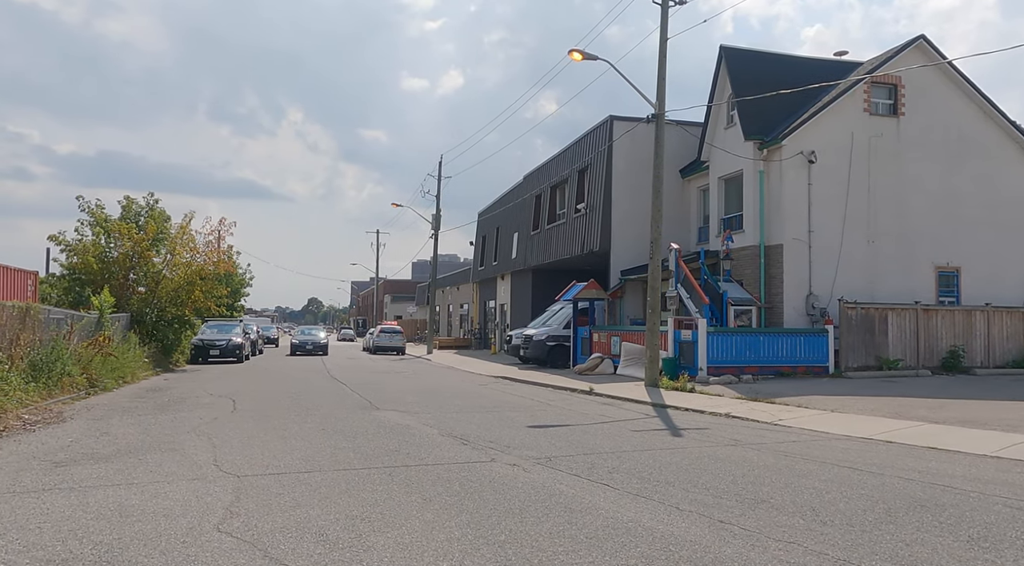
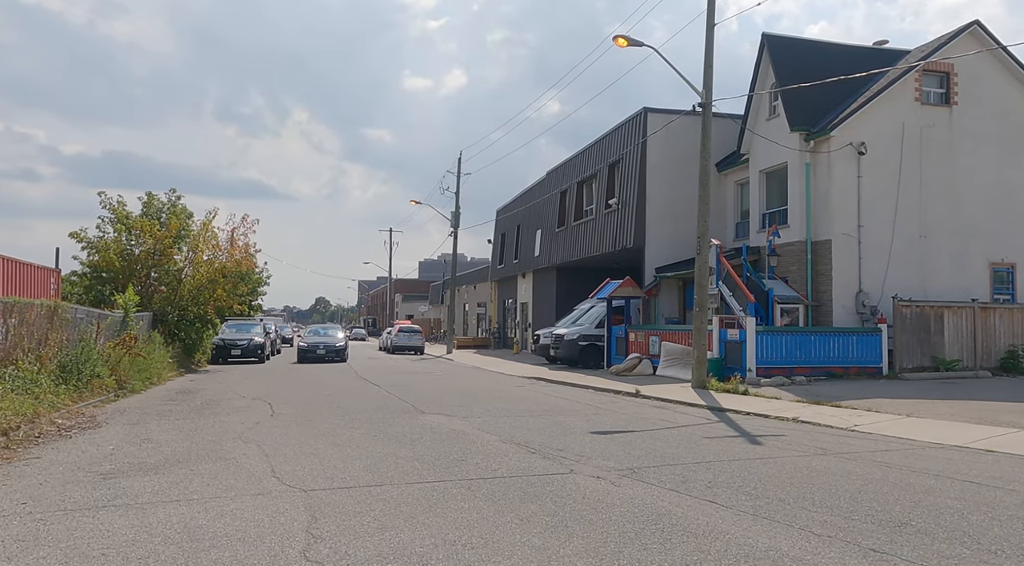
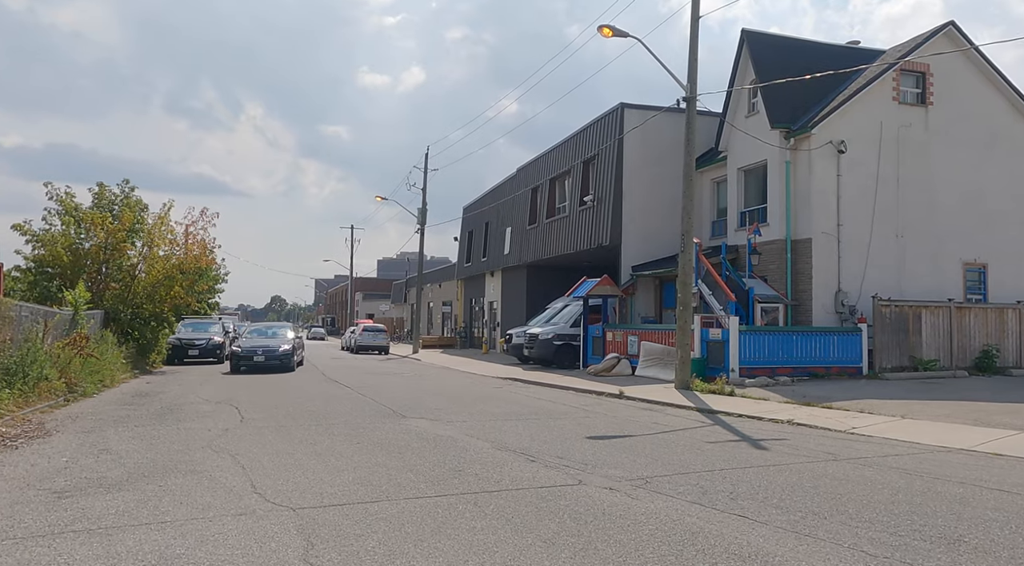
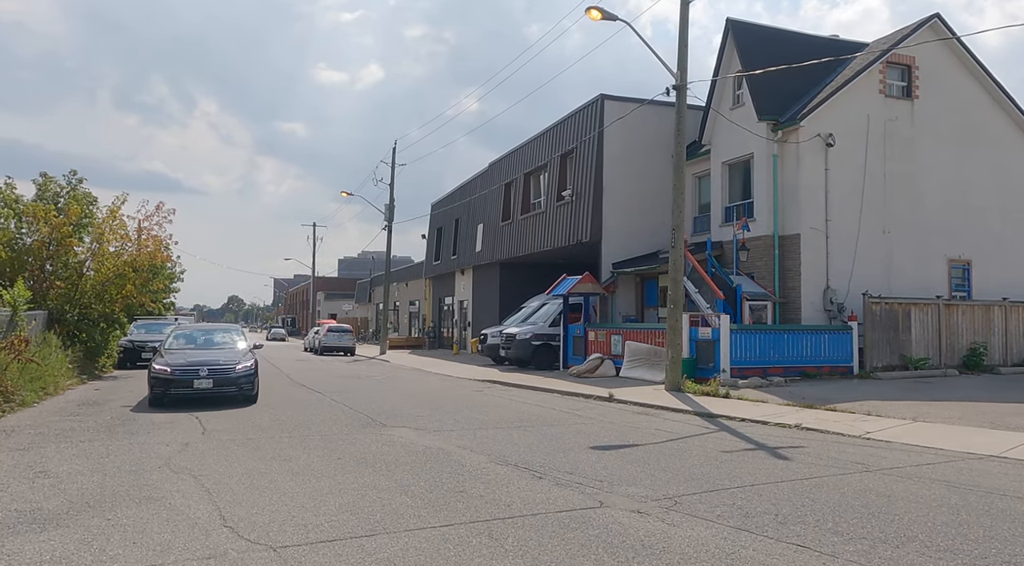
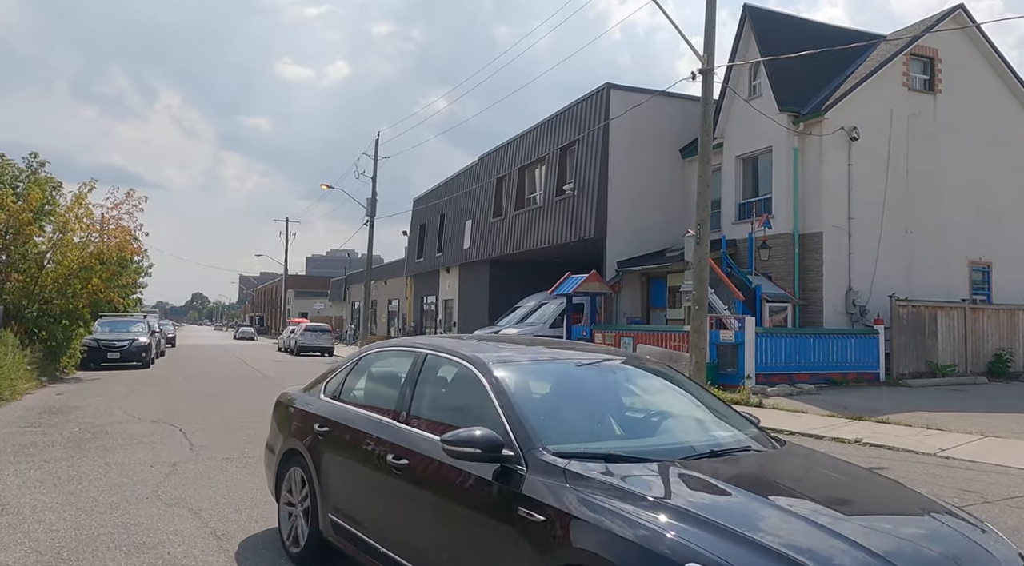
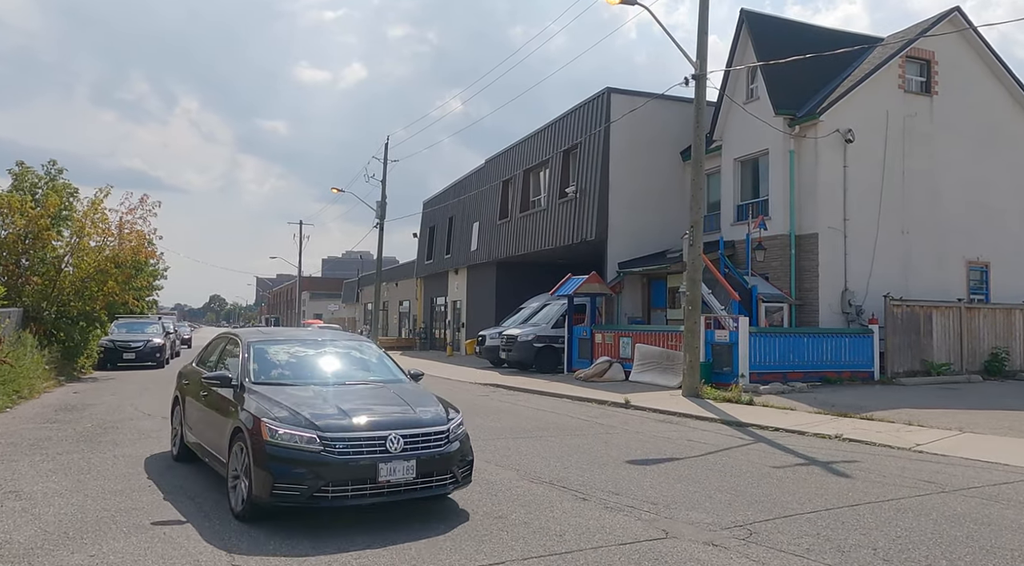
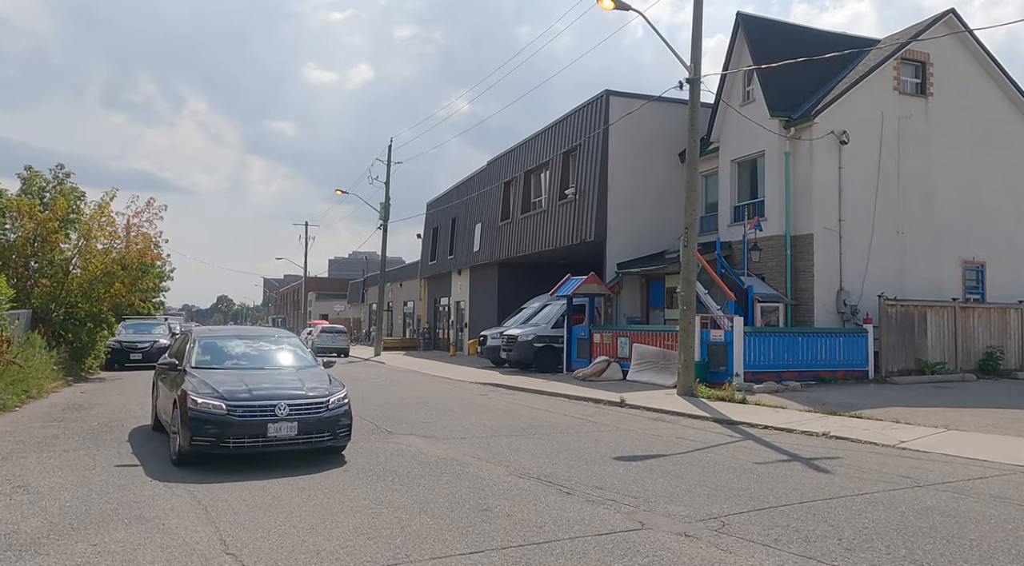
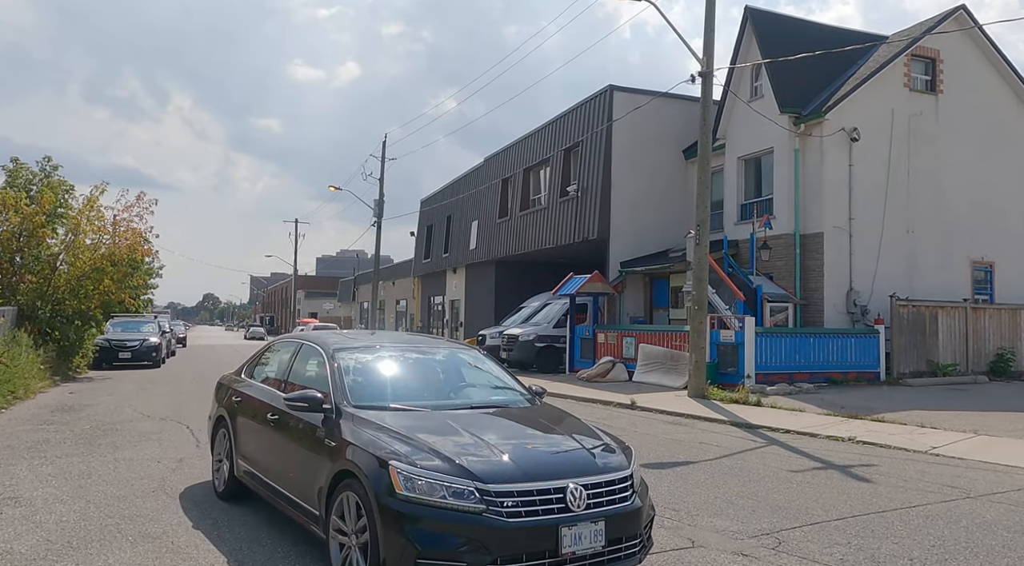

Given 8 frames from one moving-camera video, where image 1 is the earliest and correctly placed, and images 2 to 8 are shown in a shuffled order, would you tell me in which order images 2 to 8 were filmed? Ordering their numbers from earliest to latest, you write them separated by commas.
2, 3, 4, 7, 6, 8, 5
